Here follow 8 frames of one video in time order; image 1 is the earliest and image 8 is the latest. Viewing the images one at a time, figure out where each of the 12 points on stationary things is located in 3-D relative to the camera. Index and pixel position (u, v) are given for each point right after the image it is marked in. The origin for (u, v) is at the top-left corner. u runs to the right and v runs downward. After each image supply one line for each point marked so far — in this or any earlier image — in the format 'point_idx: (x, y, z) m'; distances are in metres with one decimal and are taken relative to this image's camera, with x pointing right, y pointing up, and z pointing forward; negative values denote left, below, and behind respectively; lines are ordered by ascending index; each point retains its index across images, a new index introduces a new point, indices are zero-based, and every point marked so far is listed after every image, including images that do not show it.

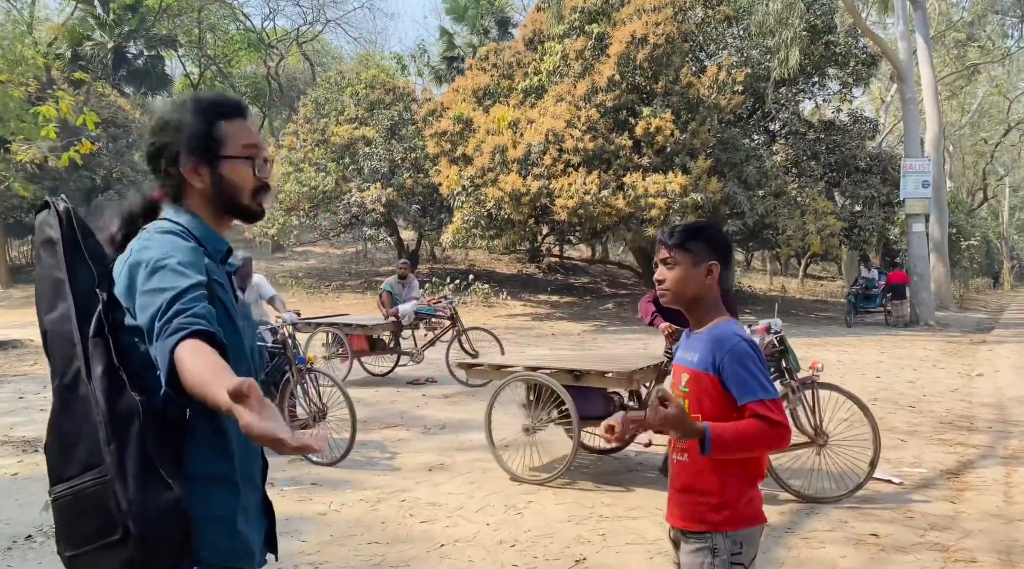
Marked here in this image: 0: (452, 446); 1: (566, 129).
0: (-0.4, -1.2, +6.1) m
1: (+1.1, +3.2, +17.3) m
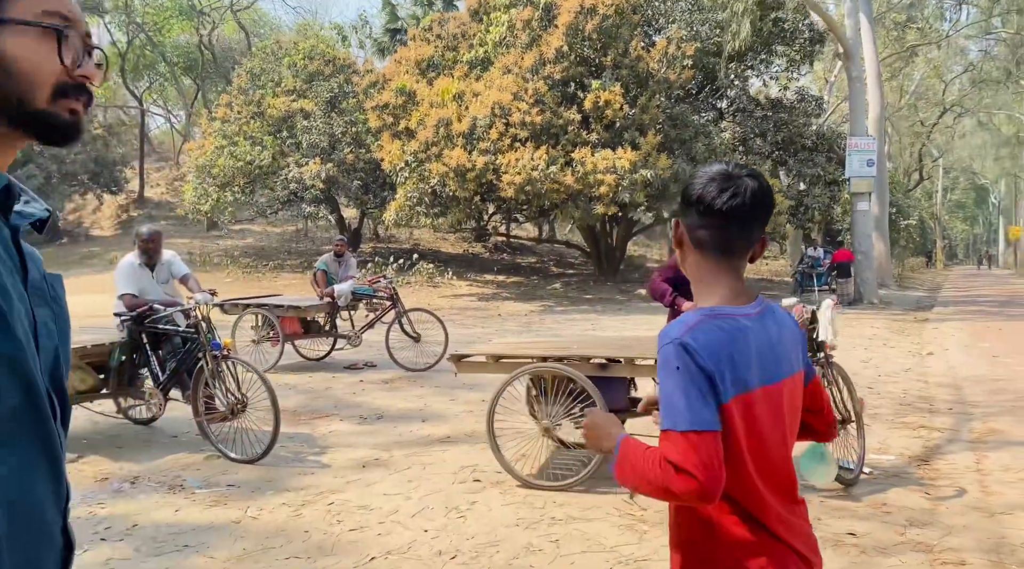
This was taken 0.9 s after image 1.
0: (-0.8, -1.0, +5.6) m
1: (0.0, +3.6, +16.7) m
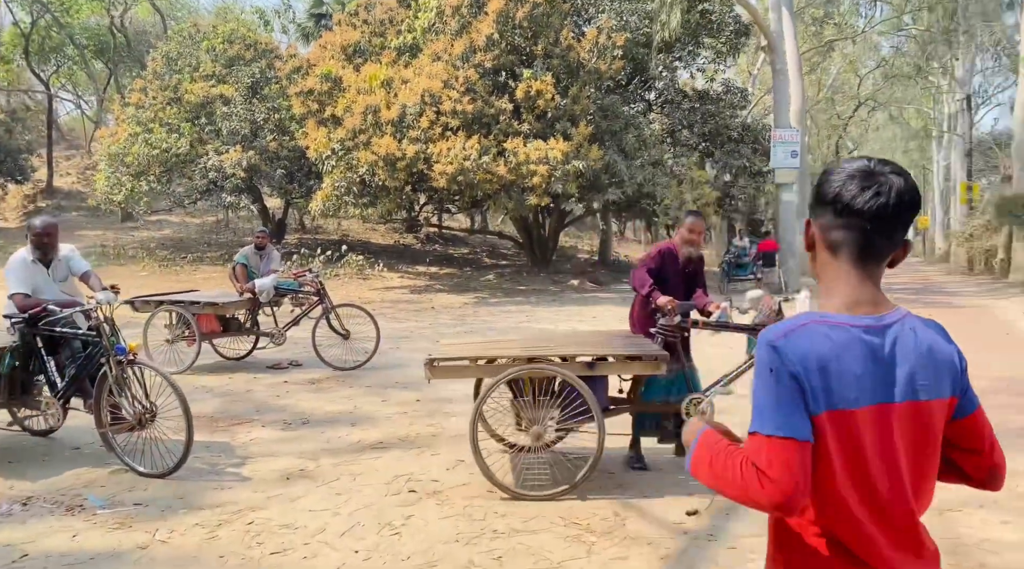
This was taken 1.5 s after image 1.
0: (-1.2, -1.0, +5.2) m
1: (-1.3, +3.7, +16.3) m
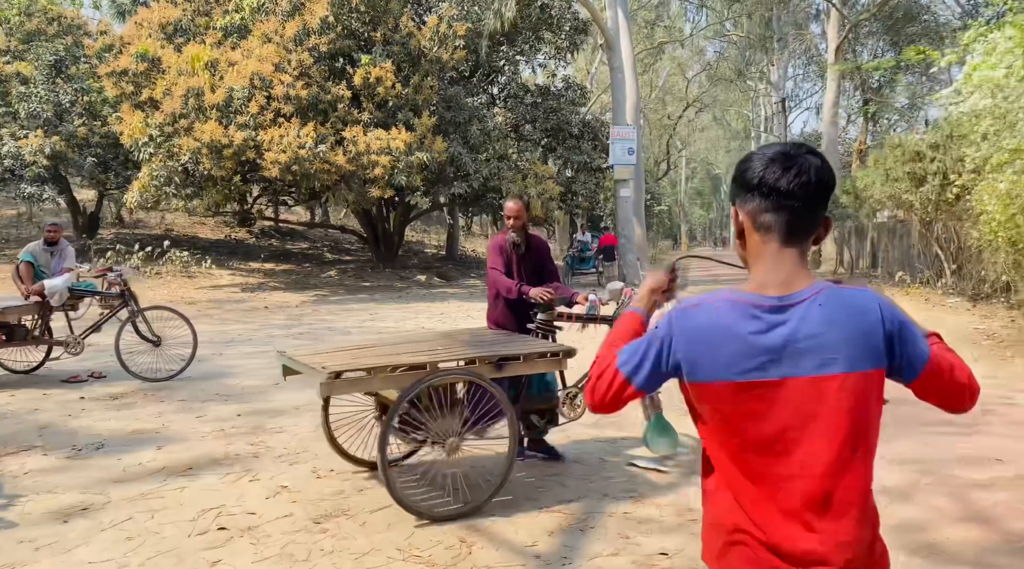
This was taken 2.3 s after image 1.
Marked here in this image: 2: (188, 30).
0: (-2.1, -1.0, +4.4) m
1: (-4.3, +3.8, +15.3) m
2: (-6.7, +5.2, +17.5) m
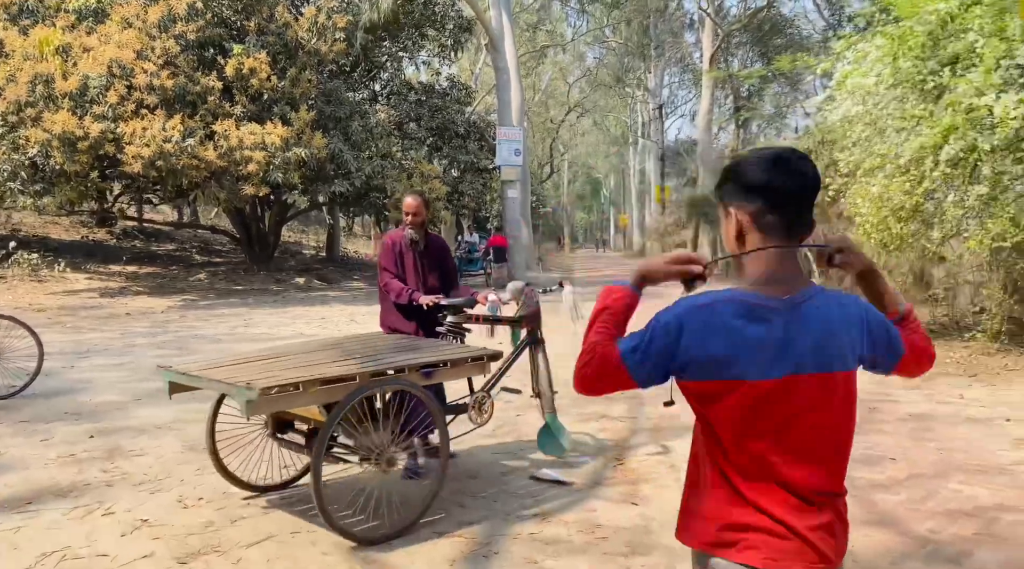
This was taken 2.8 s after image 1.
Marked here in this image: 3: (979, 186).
0: (-2.6, -1.0, +3.7) m
1: (-6.3, +3.7, +14.2) m
2: (-9.0, +5.2, +16.1) m
3: (+4.8, +1.0, +8.7) m
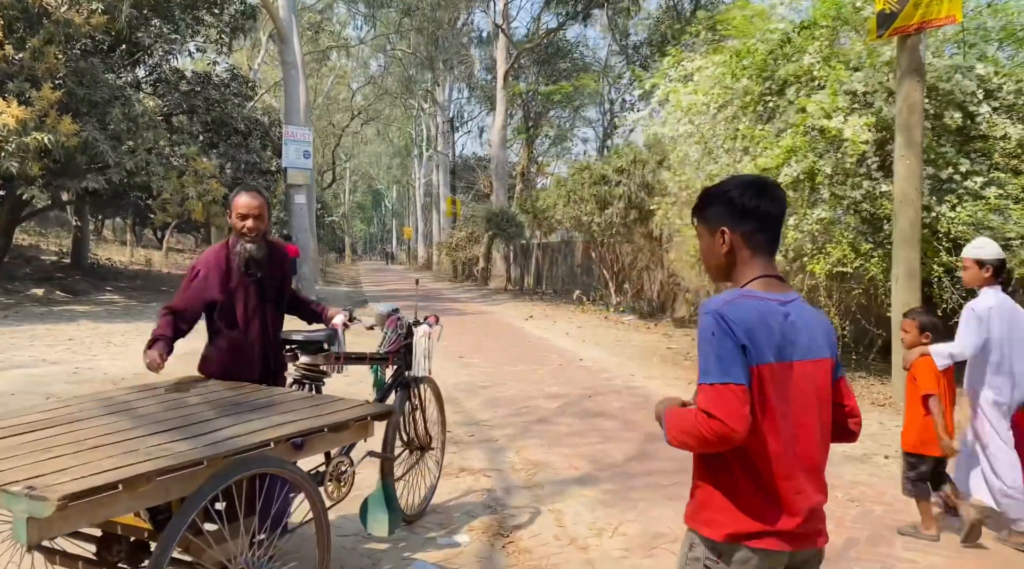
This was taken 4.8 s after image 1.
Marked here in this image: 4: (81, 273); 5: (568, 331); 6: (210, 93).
0: (-2.7, -1.1, +1.7) m
1: (-9.0, +3.6, +10.9) m
2: (-12.1, +5.0, +12.1) m
3: (+3.1, +0.7, +8.6) m
4: (-9.9, +0.2, +19.6) m
5: (+0.9, -0.7, +13.7) m
6: (-6.3, +4.0, +17.7) m
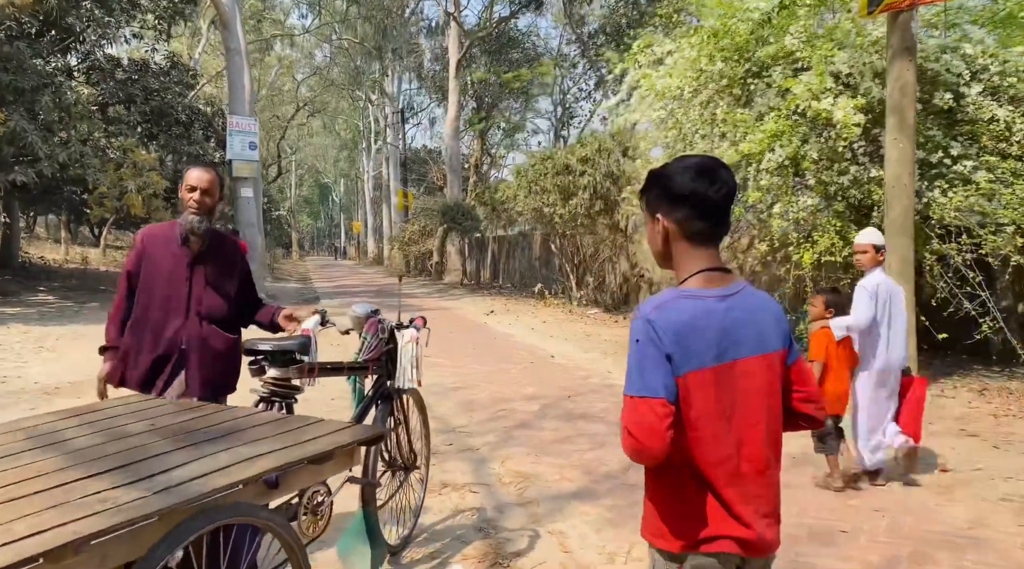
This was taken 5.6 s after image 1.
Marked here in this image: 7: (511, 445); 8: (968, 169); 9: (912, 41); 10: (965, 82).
0: (-2.5, -1.1, +1.0) m
1: (-9.4, +3.5, +9.8) m
2: (-12.6, +4.9, +10.7) m
3: (+2.8, +0.8, +8.2) m
4: (-10.9, +0.2, +18.5) m
5: (+0.3, -0.6, +13.2) m
6: (-7.1, +4.0, +16.8) m
7: (0.0, -1.2, +6.2) m
8: (+4.2, +1.1, +7.8) m
9: (+3.4, +2.1, +7.2) m
10: (+4.4, +1.9, +8.2) m
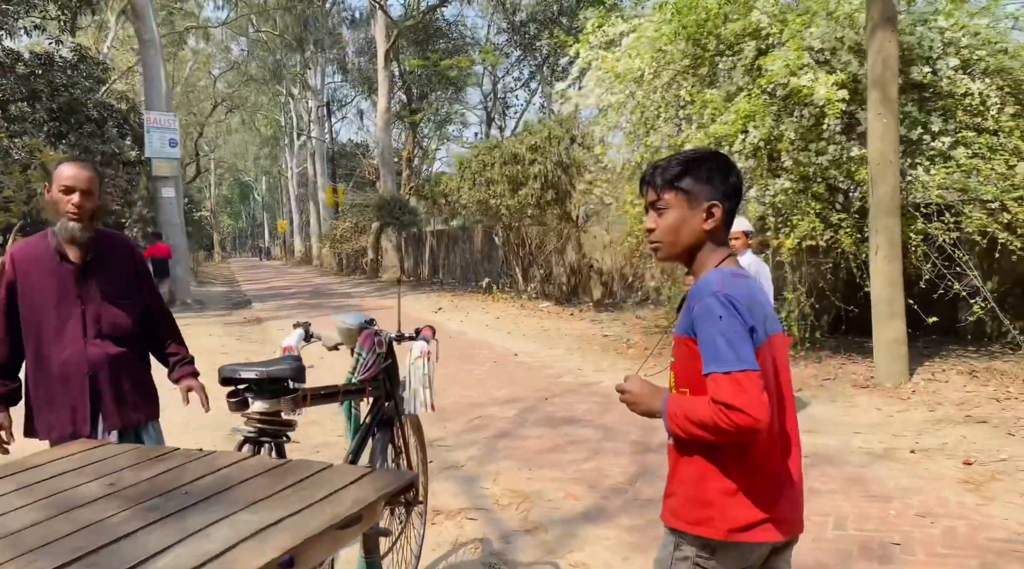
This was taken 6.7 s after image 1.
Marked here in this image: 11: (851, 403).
0: (-2.1, -1.2, +0.2) m
1: (-10.0, +3.2, +8.4) m
2: (-13.2, +4.5, +9.0) m
3: (+2.4, +1.0, +7.8) m
4: (-12.0, -0.1, +16.9) m
5: (-0.4, -0.6, +12.6) m
6: (-8.3, +3.9, +15.5) m
7: (-0.1, -1.2, +5.6) m
8: (+3.9, +1.3, +7.6) m
9: (+3.1, +2.2, +6.9) m
10: (+4.0, +2.1, +7.9) m
11: (+2.7, -1.0, +6.8) m
